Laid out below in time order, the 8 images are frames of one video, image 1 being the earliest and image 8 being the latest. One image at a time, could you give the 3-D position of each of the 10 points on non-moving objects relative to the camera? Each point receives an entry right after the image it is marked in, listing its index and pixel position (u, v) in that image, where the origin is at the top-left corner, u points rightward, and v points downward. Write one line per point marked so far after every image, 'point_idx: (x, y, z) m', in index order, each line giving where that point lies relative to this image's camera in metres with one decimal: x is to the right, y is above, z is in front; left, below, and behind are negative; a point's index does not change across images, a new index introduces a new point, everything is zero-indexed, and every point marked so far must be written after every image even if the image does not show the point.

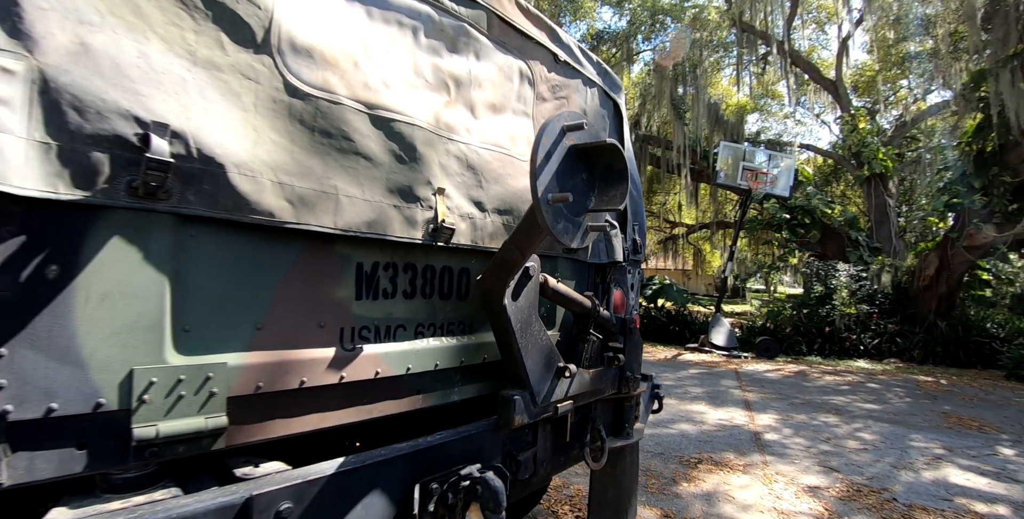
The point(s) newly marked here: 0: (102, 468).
0: (-0.8, -0.4, +1.0) m
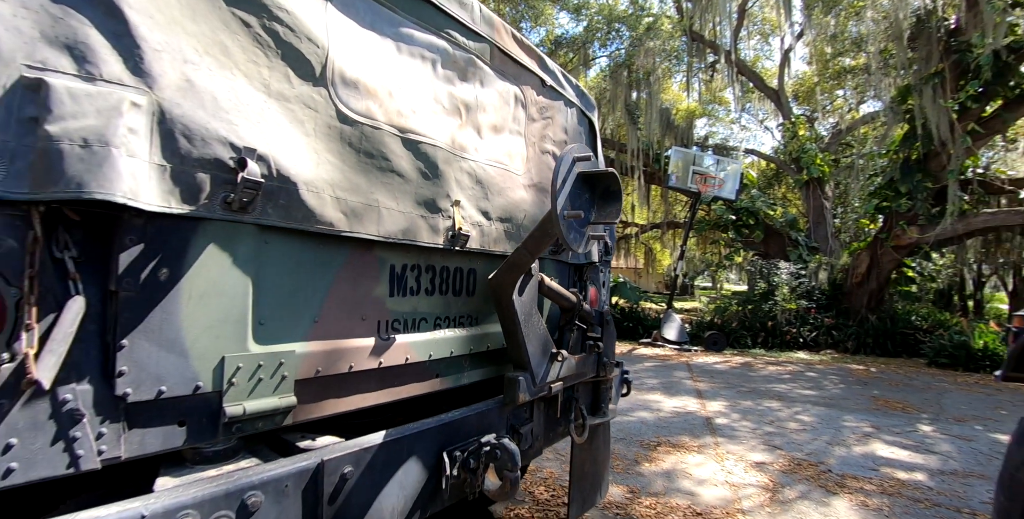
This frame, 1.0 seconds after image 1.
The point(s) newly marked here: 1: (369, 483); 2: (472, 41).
0: (-0.7, -0.4, +1.2) m
1: (-0.4, -0.6, +1.4) m
2: (-0.2, +0.9, +2.1) m
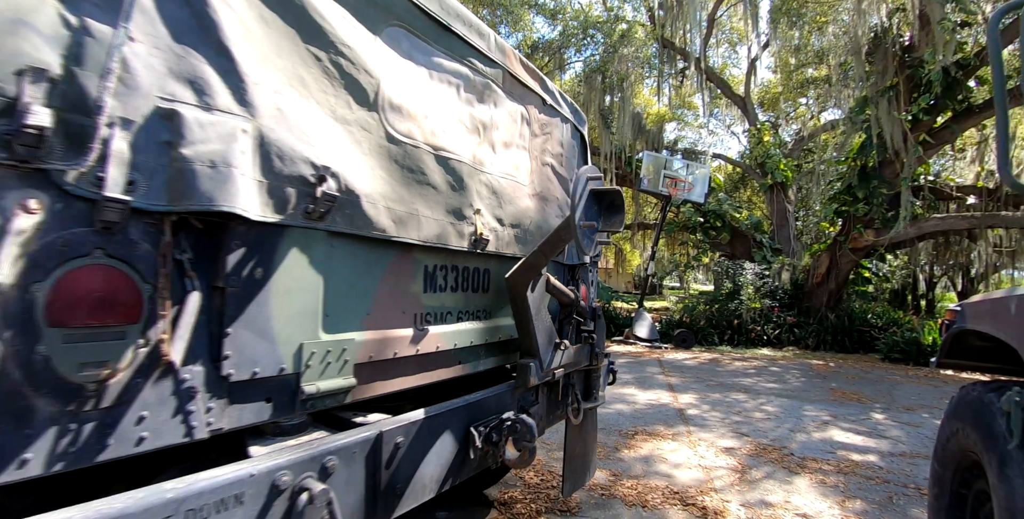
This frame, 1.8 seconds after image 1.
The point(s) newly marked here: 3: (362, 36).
0: (-0.7, -0.5, +1.4) m
1: (-0.3, -0.6, +1.7) m
2: (-0.1, +0.9, +2.3) m
3: (-0.5, +0.8, +1.7) m
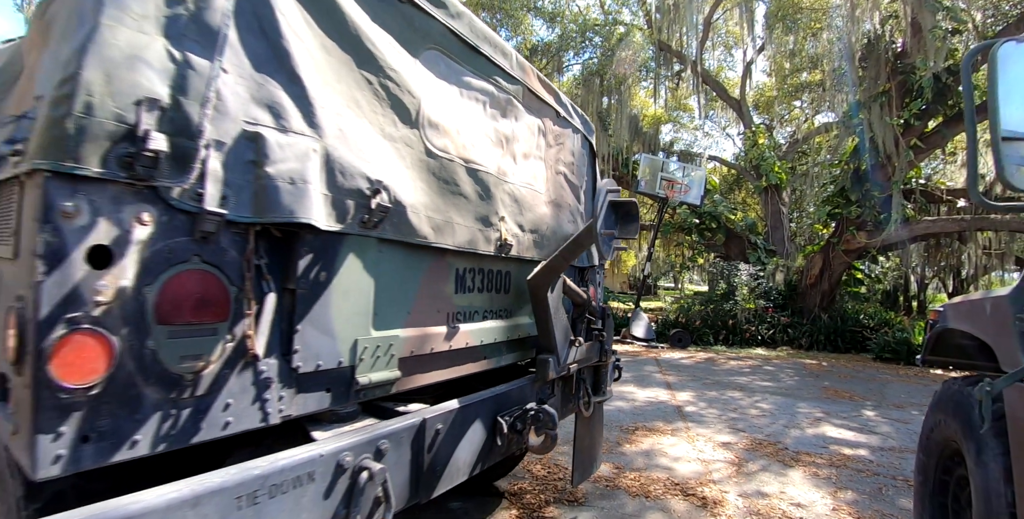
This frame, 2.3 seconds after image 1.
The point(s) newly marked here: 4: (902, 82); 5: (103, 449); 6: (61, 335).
0: (-0.6, -0.5, +1.6) m
1: (-0.2, -0.7, +1.9) m
2: (0.0, +0.9, +2.5) m
3: (-0.4, +0.7, +1.9) m
4: (+8.2, +3.7, +10.6) m
5: (-0.9, -0.4, +1.0) m
6: (-0.9, -0.2, +1.0) m
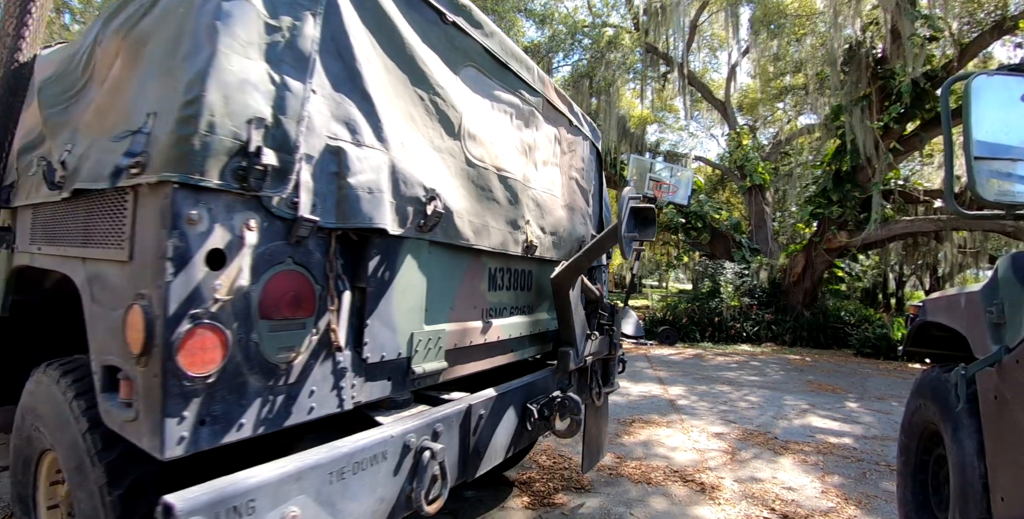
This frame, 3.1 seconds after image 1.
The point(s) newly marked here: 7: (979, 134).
0: (-0.4, -0.5, +1.8) m
1: (-0.1, -0.7, +2.1) m
2: (+0.1, +0.9, +2.7) m
3: (-0.2, +0.7, +2.1) m
4: (+8.1, +3.8, +11.1) m
5: (-0.7, -0.4, +1.2) m
6: (-0.7, -0.2, +1.1) m
7: (+1.7, +0.4, +1.9) m
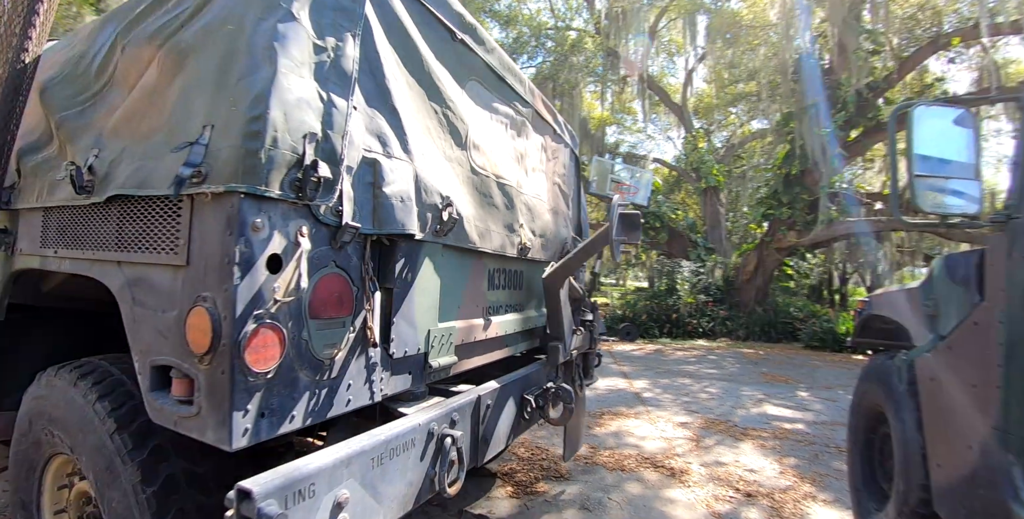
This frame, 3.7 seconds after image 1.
0: (-0.4, -0.5, +1.9) m
1: (-0.1, -0.7, +2.2) m
2: (+0.1, +0.9, +2.9) m
3: (-0.2, +0.7, +2.2) m
4: (+7.3, +3.8, +11.8) m
5: (-0.6, -0.4, +1.3) m
6: (-0.6, -0.2, +1.2) m
7: (+1.7, +0.4, +2.2) m
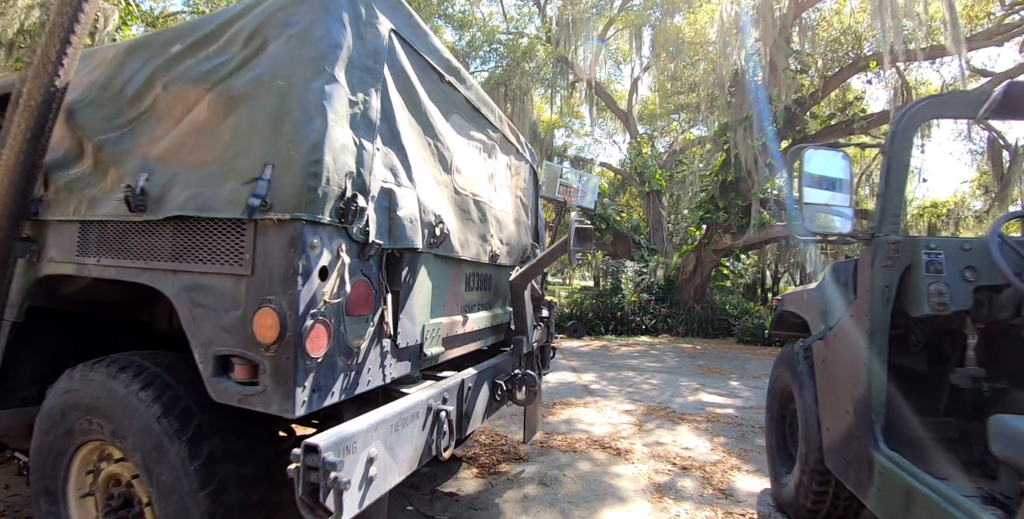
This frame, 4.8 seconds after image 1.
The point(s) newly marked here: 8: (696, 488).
0: (-0.5, -0.5, +2.3) m
1: (-0.2, -0.7, +2.7) m
2: (-0.1, +0.8, +3.3) m
3: (-0.3, +0.7, +2.6) m
4: (+6.2, +3.7, +12.9) m
5: (-0.6, -0.5, +1.7) m
6: (-0.7, -0.2, +1.6) m
7: (+1.6, +0.4, +2.8) m
8: (+1.6, -1.9, +4.3) m
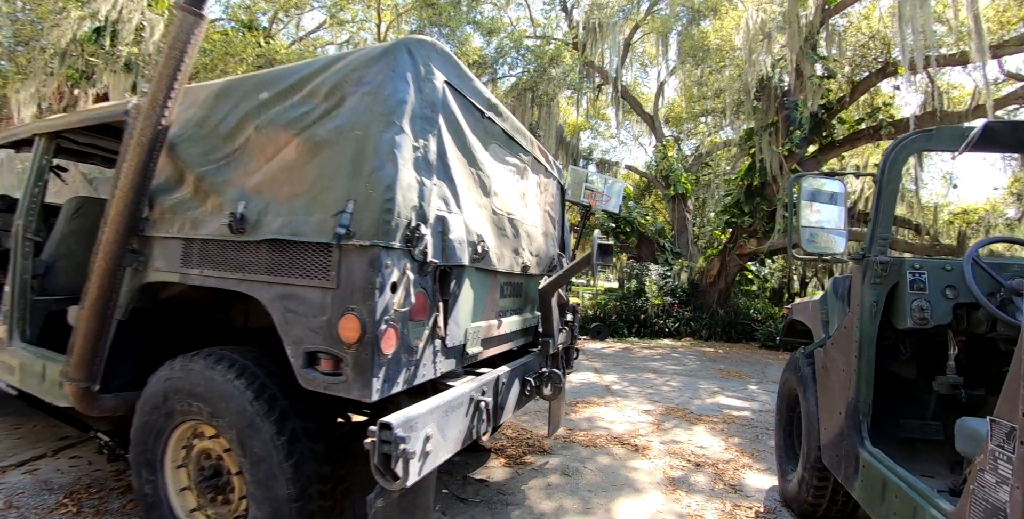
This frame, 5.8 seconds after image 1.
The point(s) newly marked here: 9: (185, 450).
0: (-0.3, -0.6, +2.7) m
1: (0.0, -0.8, +3.1) m
2: (+0.1, +0.8, +3.7) m
3: (-0.2, +0.6, +3.0) m
4: (+6.9, +3.6, +13.0) m
5: (-0.5, -0.5, +2.1) m
6: (-0.5, -0.3, +2.0) m
7: (+1.8, +0.3, +3.1) m
8: (+1.8, -2.0, +4.6) m
9: (-1.9, -1.1, +3.0) m
